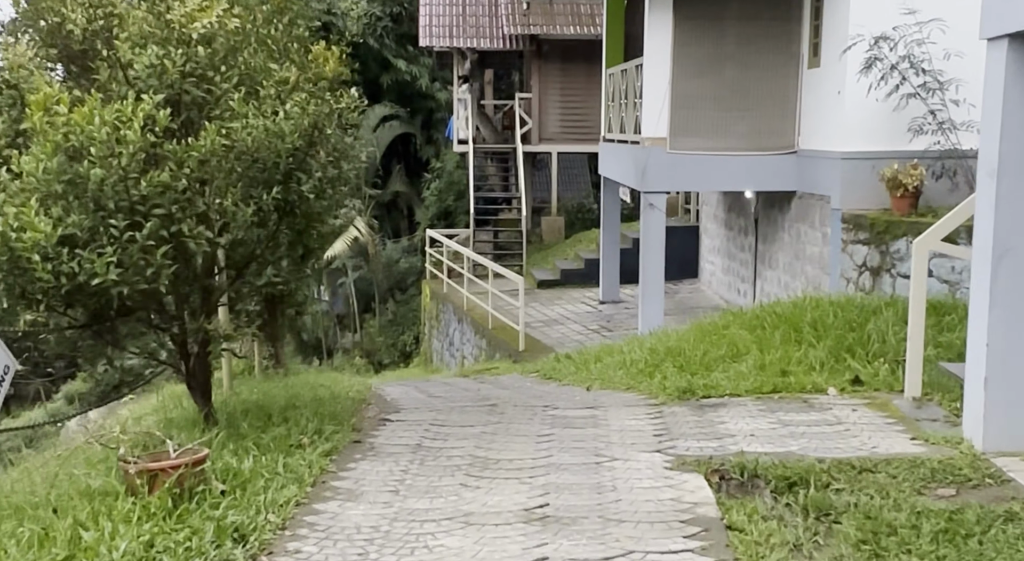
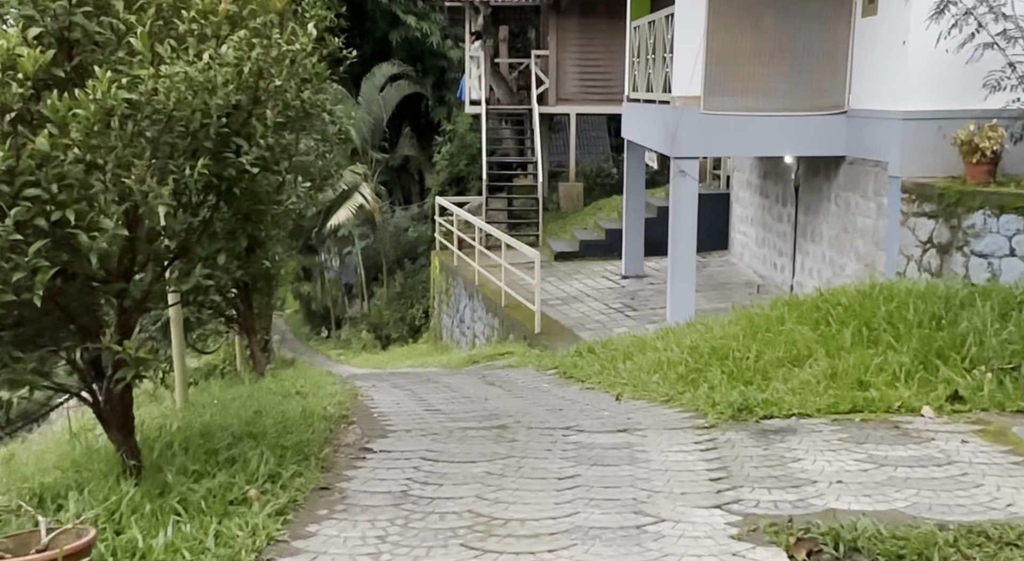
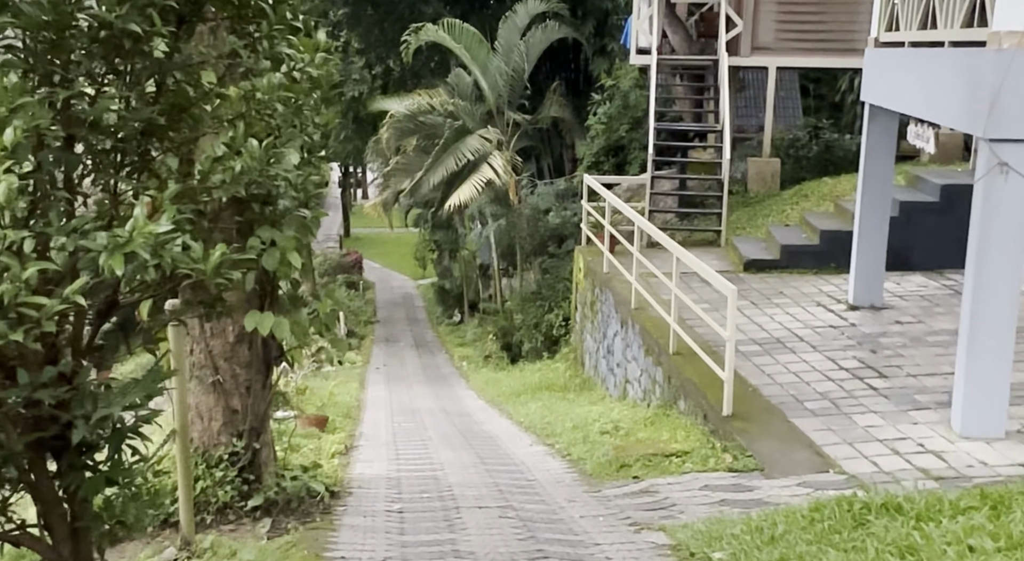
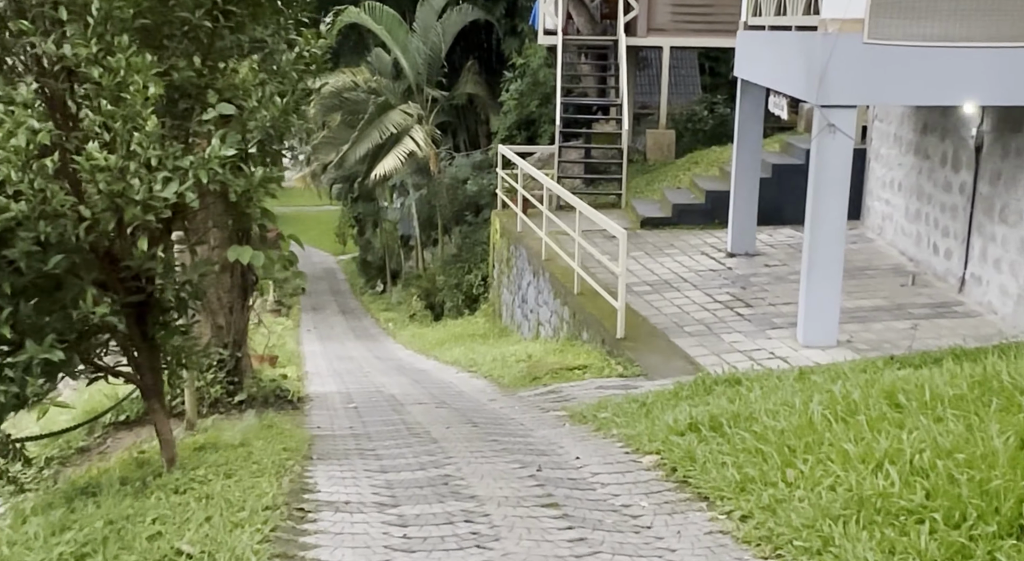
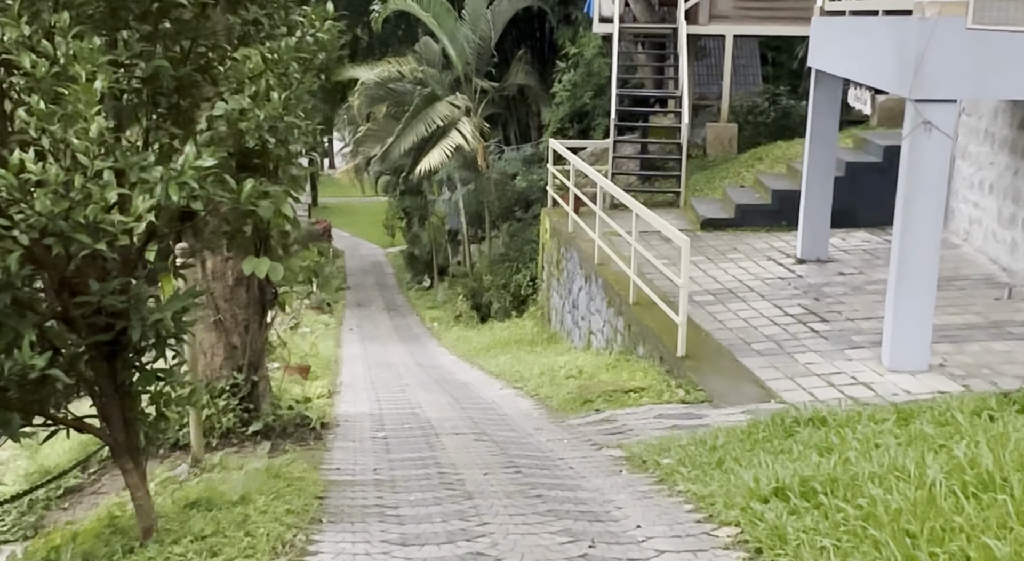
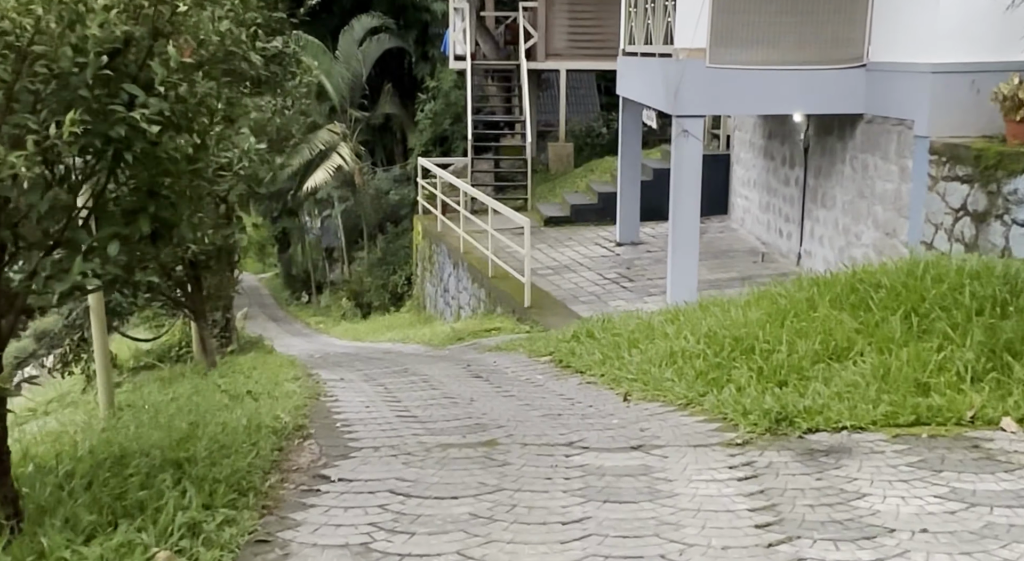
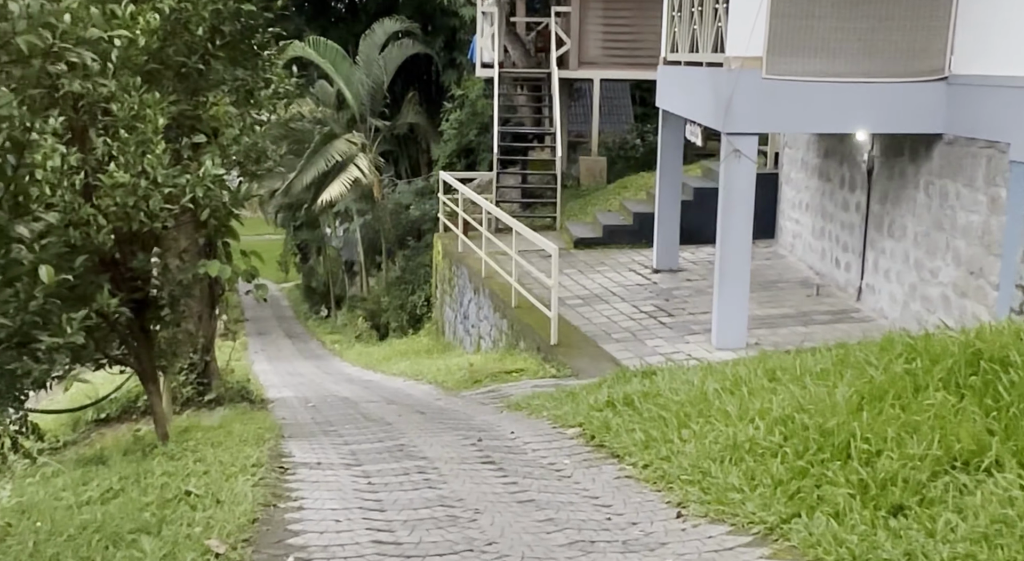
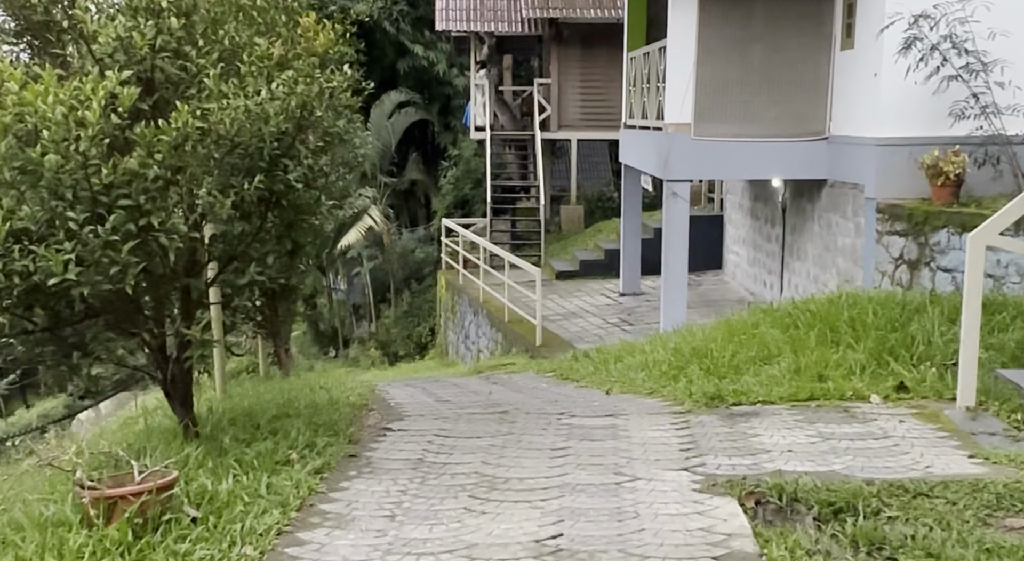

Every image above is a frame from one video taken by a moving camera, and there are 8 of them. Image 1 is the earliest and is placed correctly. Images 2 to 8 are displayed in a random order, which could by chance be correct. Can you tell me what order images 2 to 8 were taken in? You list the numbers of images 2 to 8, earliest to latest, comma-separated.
8, 2, 6, 7, 4, 5, 3
